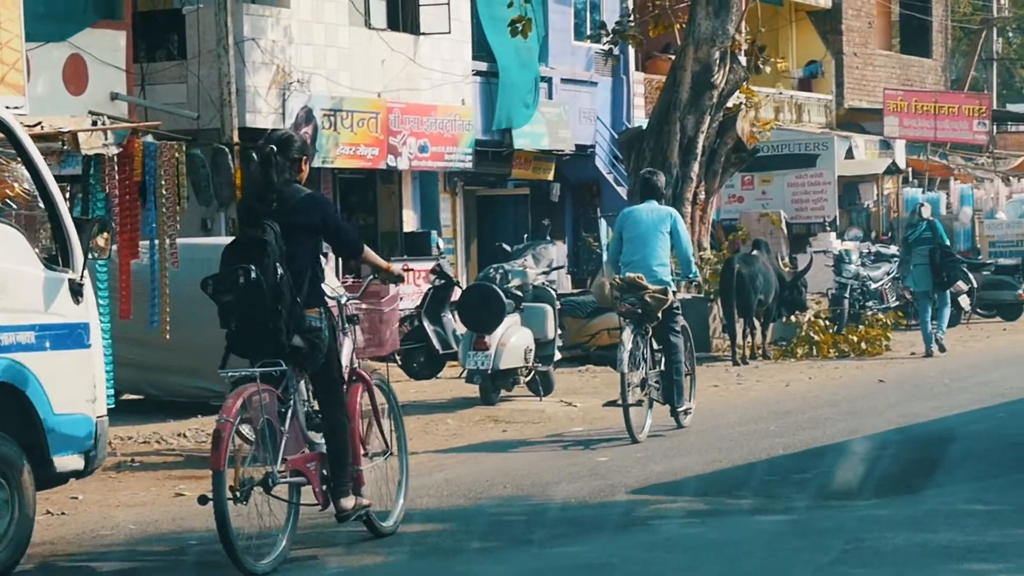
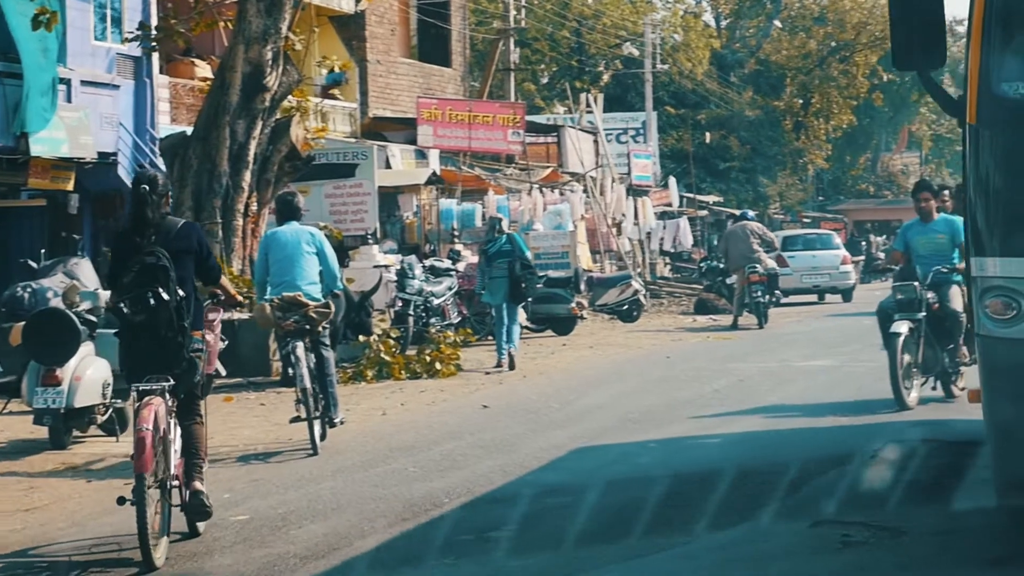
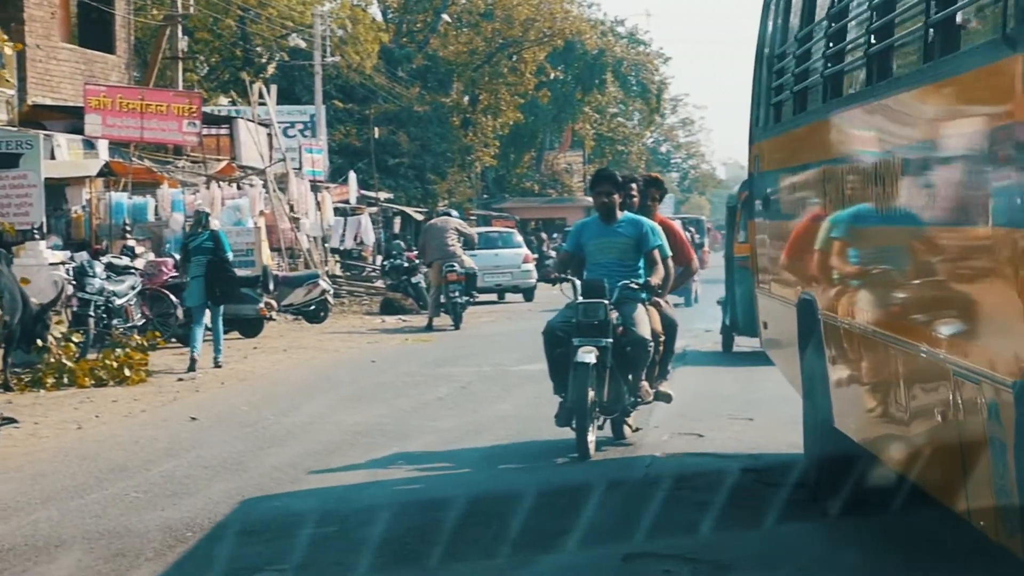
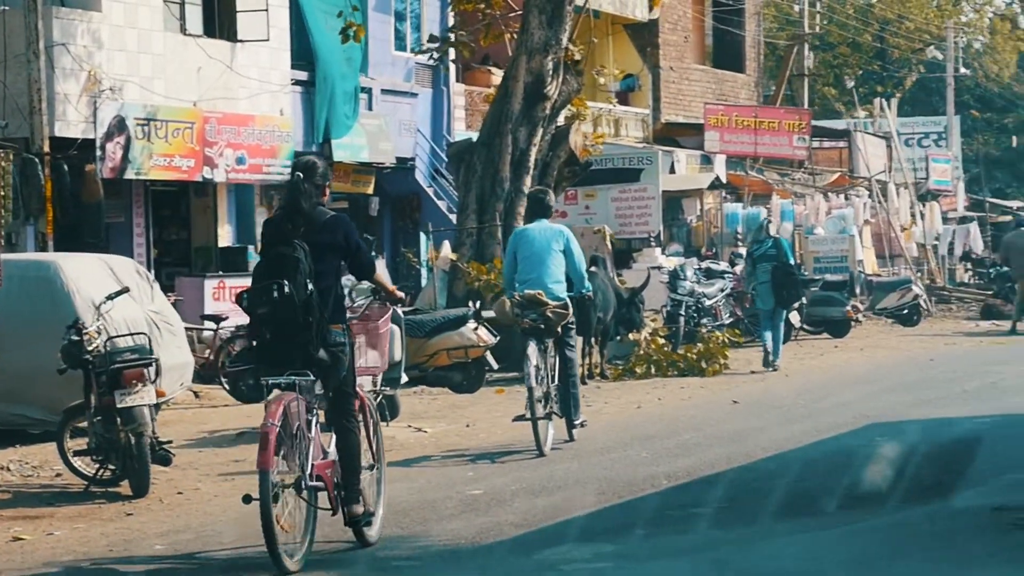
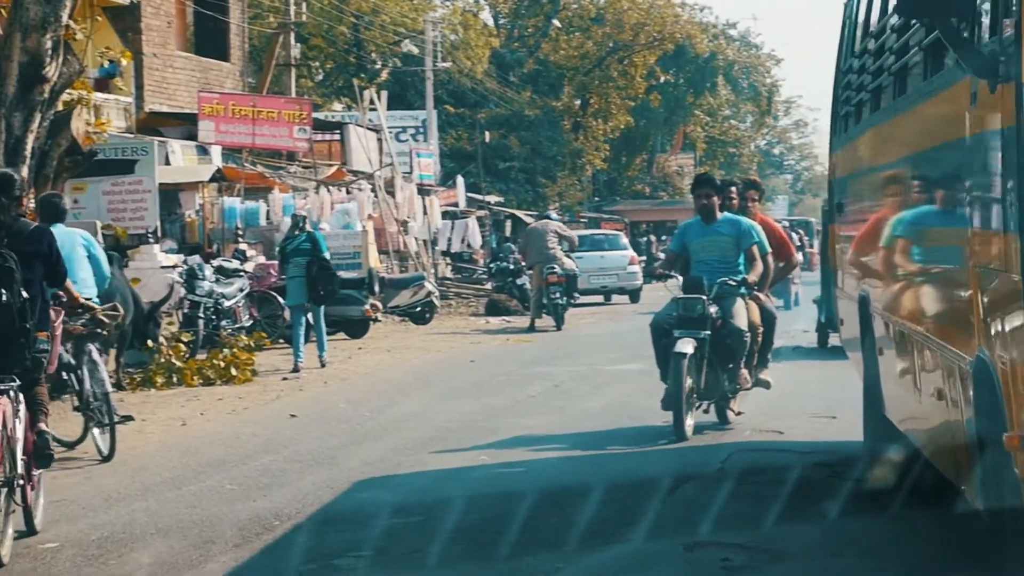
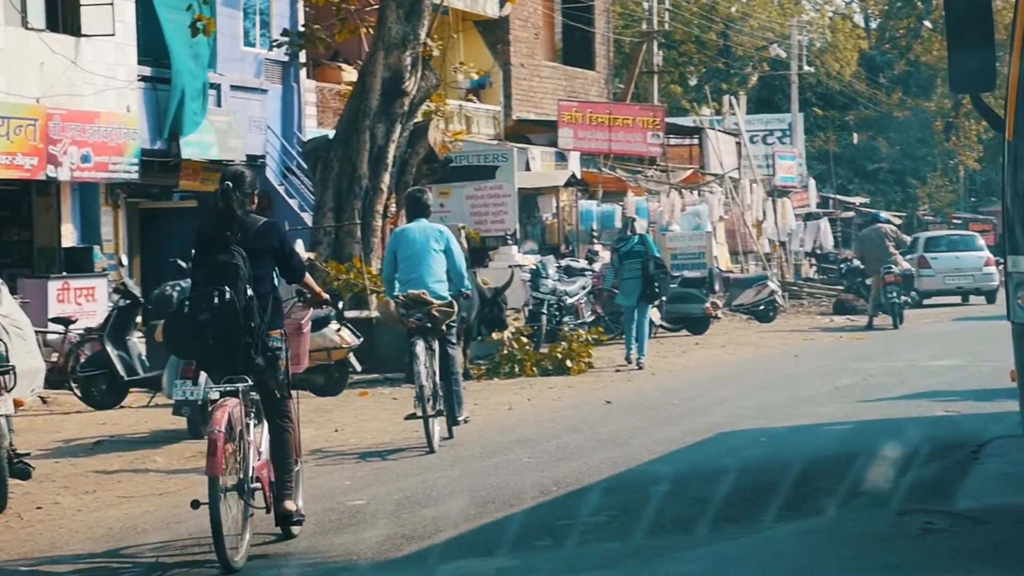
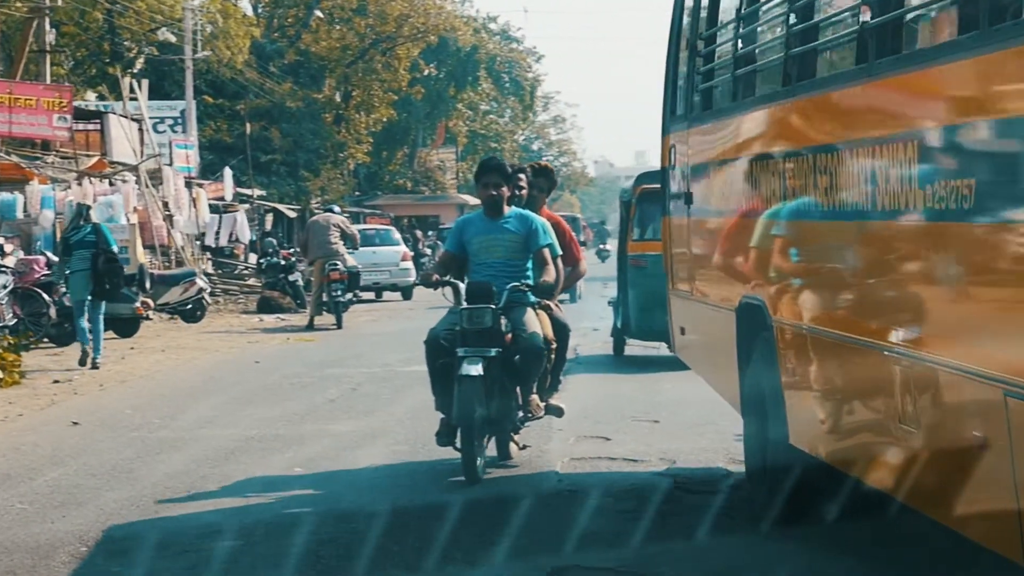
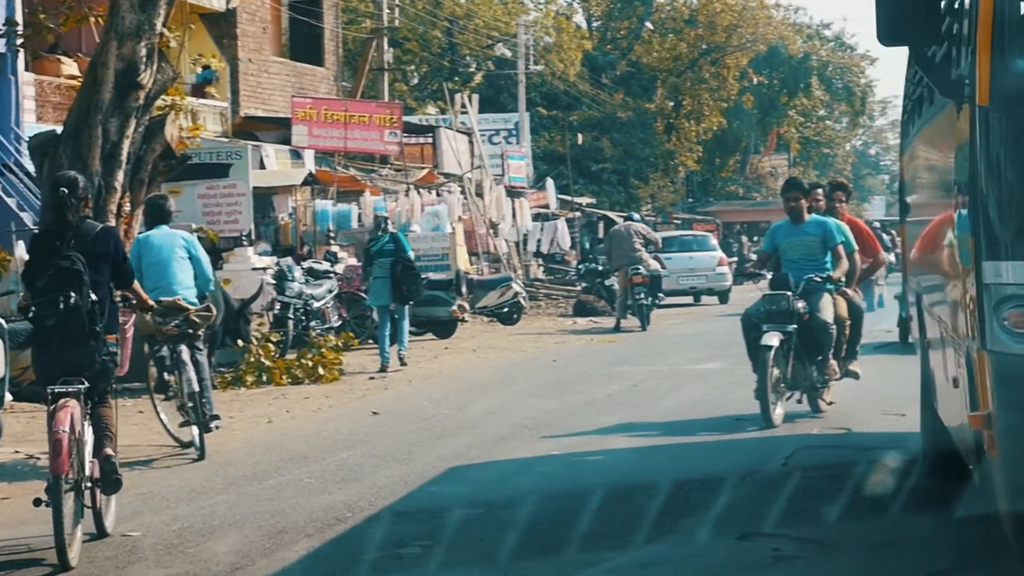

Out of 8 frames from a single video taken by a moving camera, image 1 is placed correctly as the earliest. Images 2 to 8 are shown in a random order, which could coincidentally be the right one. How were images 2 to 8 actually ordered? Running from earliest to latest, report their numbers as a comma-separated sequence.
4, 6, 2, 8, 5, 3, 7
